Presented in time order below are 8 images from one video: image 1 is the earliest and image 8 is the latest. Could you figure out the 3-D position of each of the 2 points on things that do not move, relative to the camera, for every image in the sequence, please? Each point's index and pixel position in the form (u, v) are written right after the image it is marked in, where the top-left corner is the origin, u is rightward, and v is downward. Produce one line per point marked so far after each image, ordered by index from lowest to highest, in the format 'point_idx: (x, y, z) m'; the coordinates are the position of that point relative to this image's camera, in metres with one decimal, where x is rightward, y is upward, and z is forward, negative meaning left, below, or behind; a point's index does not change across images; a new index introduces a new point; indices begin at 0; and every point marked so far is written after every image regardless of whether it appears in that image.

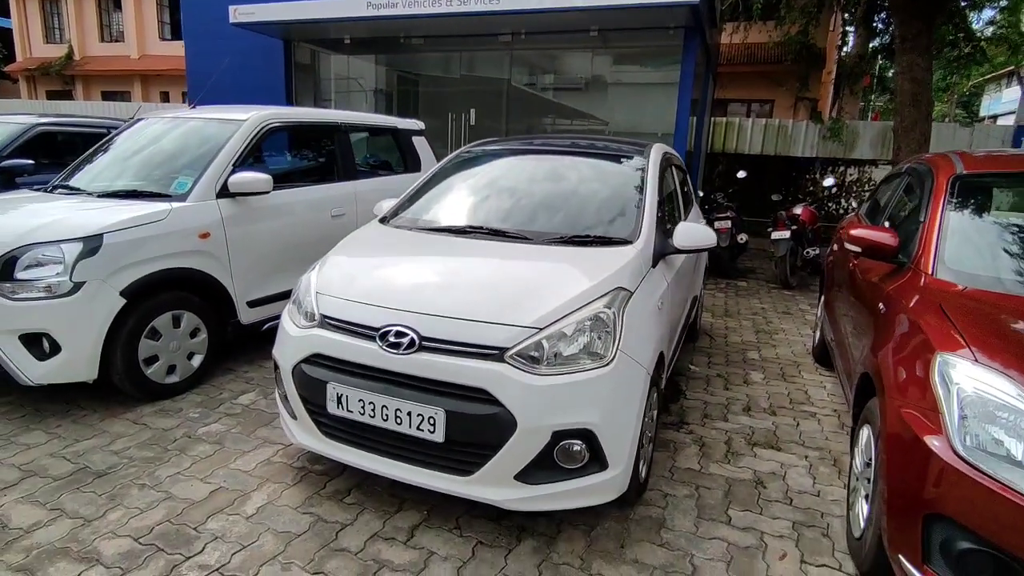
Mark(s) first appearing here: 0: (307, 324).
0: (-0.9, -0.2, +2.6) m
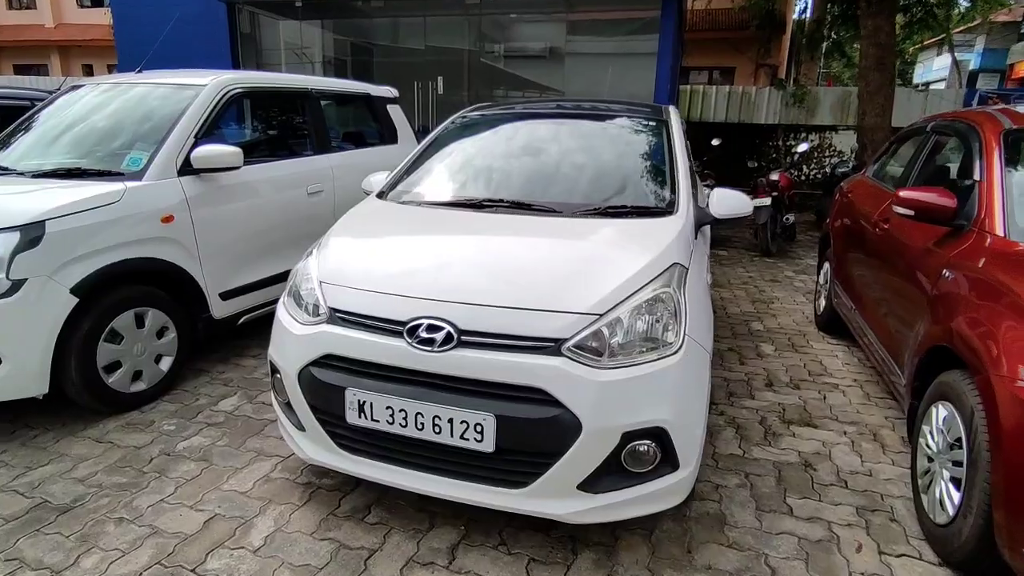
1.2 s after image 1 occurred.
0: (-0.8, -0.1, +2.2) m
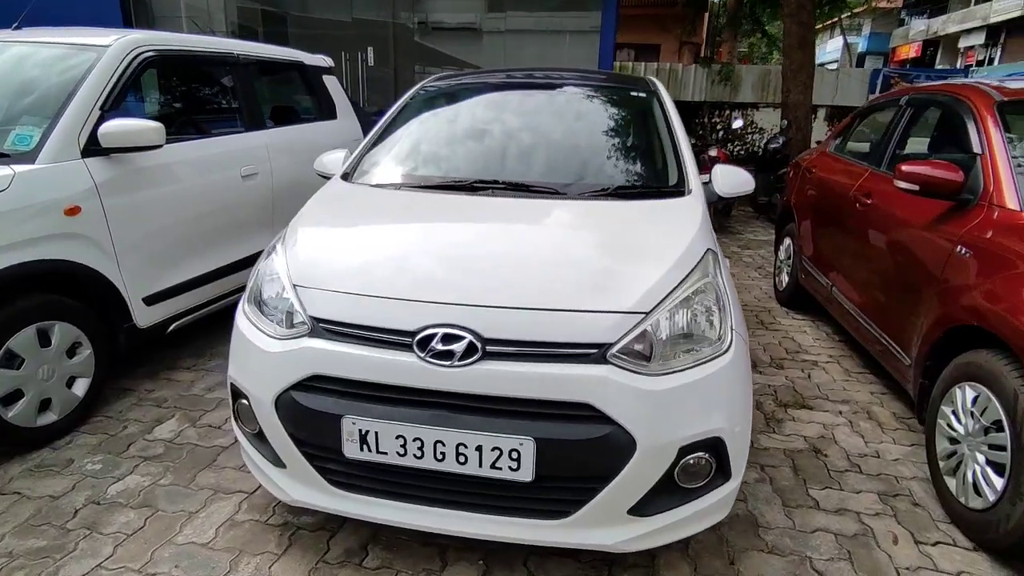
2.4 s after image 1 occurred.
0: (-0.7, -0.1, +1.8) m
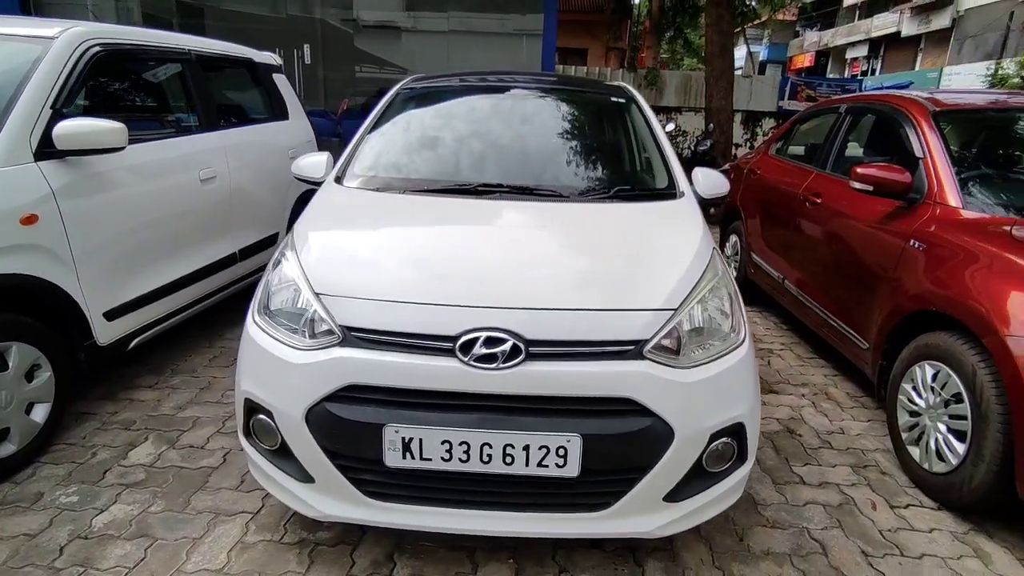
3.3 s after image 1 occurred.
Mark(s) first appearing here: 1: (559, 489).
0: (-0.6, -0.2, +1.7) m
1: (+0.1, -0.6, +1.7) m
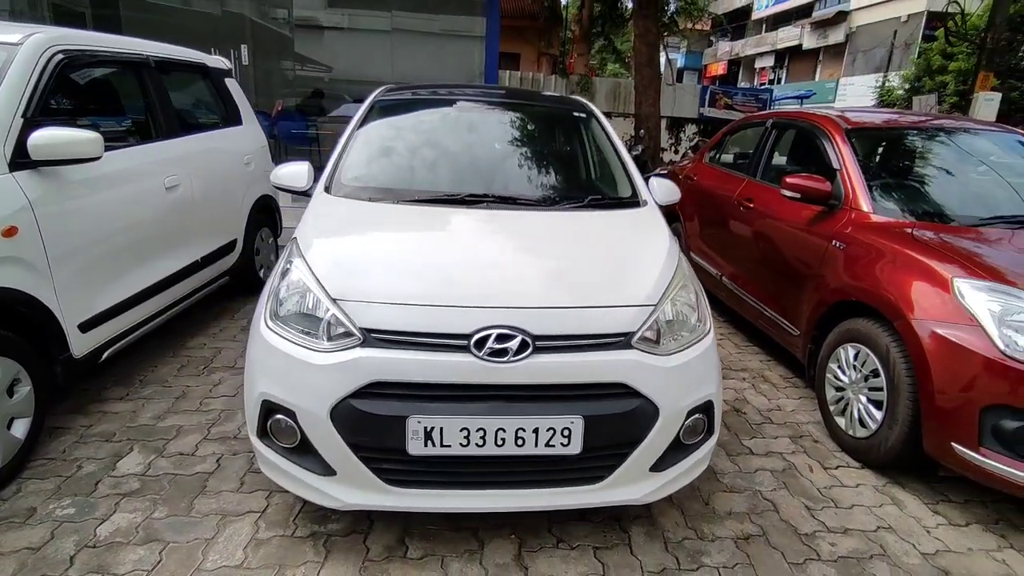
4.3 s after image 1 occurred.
0: (-0.6, -0.2, +1.9) m
1: (+0.2, -0.6, +1.9) m
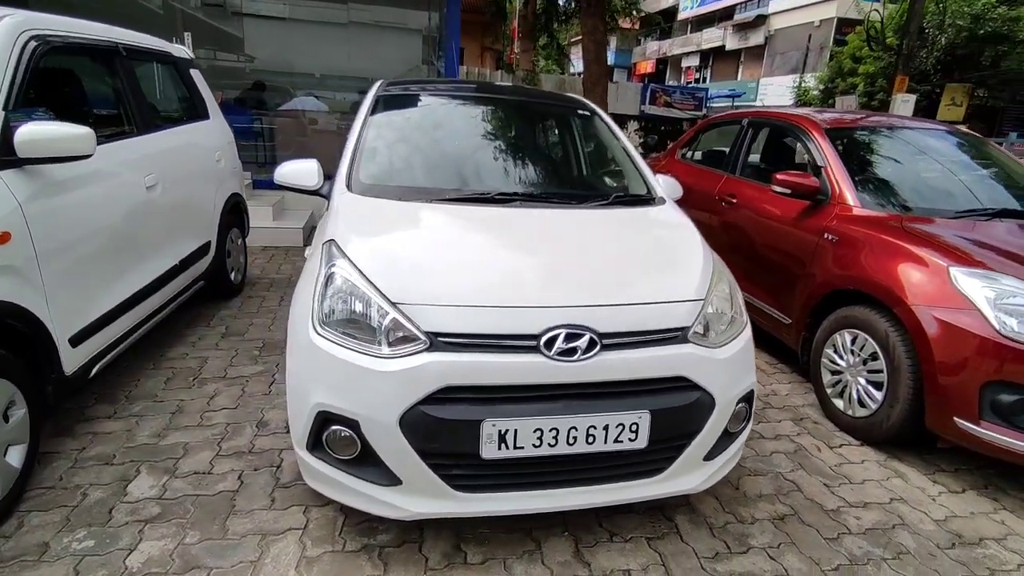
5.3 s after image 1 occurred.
0: (-0.4, -0.2, +1.8) m
1: (+0.4, -0.6, +1.9) m
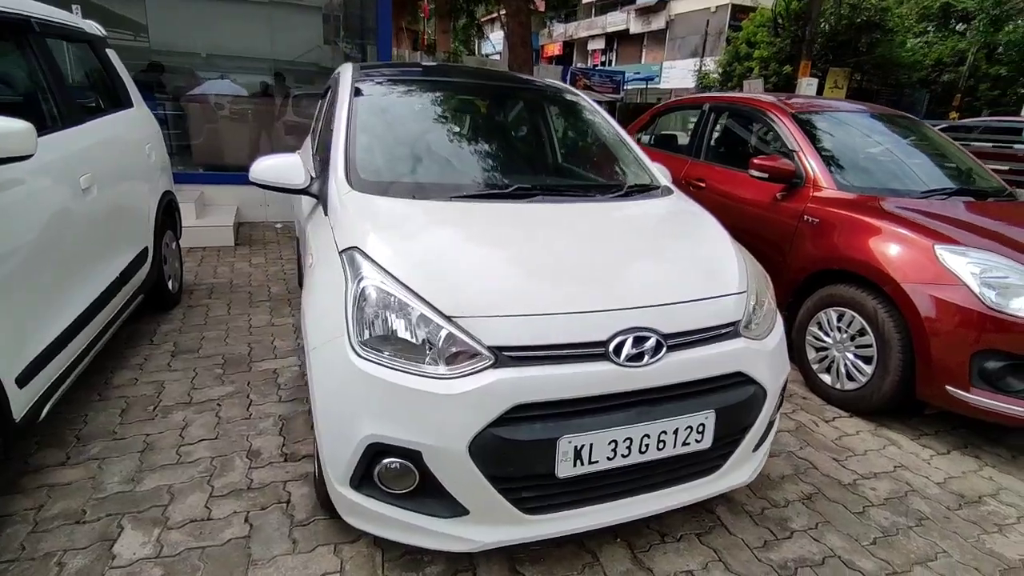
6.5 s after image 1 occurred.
0: (-0.1, -0.2, +1.6) m
1: (+0.6, -0.6, +1.9) m
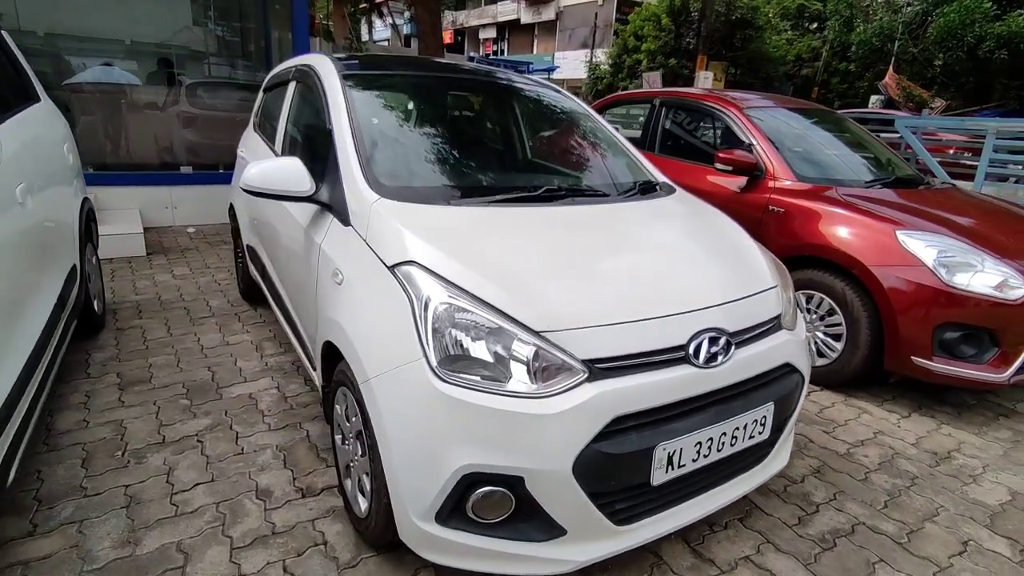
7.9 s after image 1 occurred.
0: (+0.1, -0.3, +1.6) m
1: (+0.8, -0.6, +2.0) m
